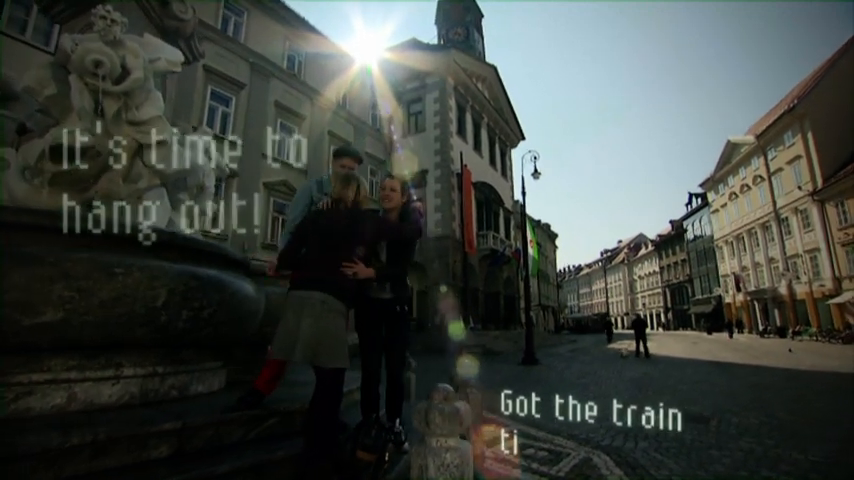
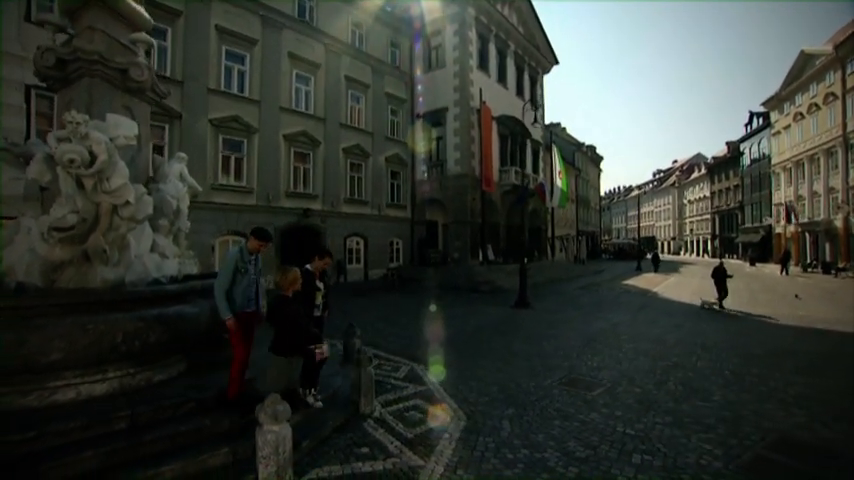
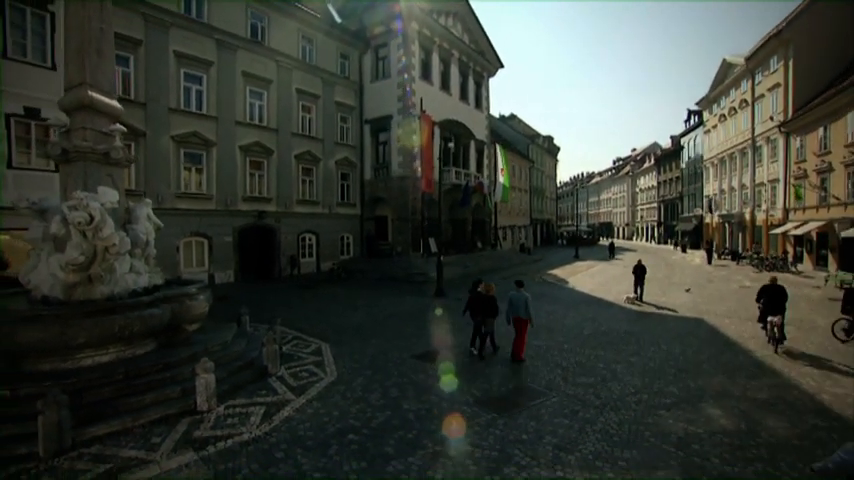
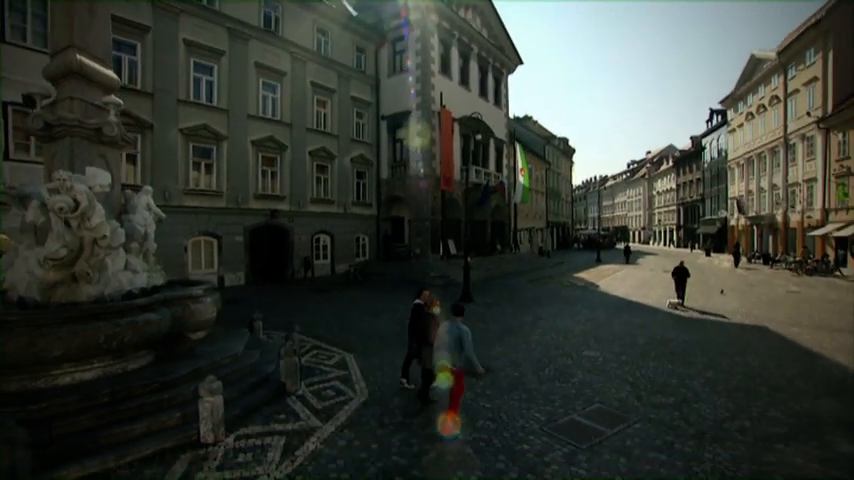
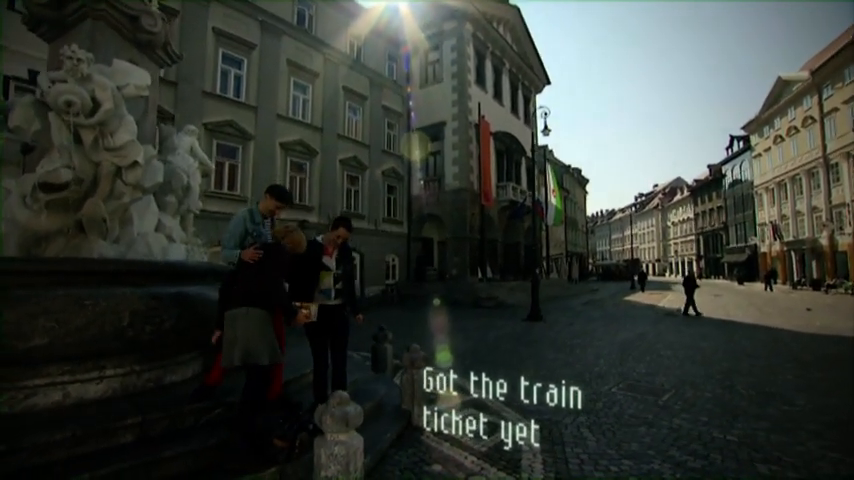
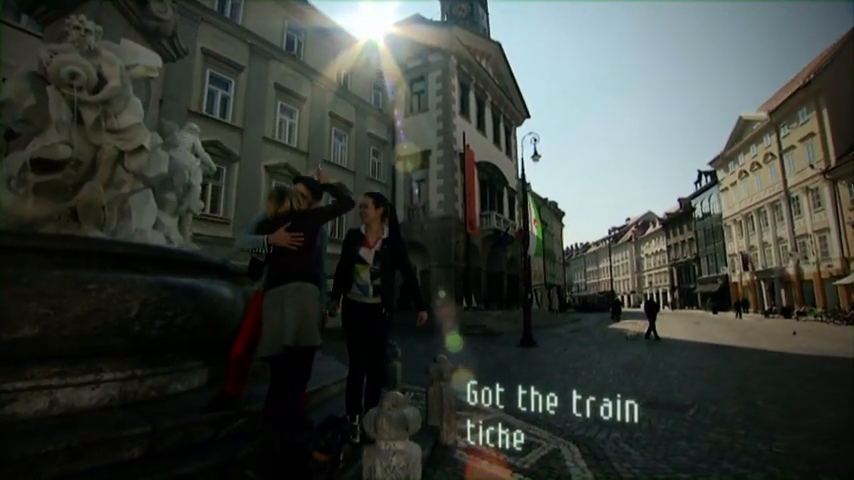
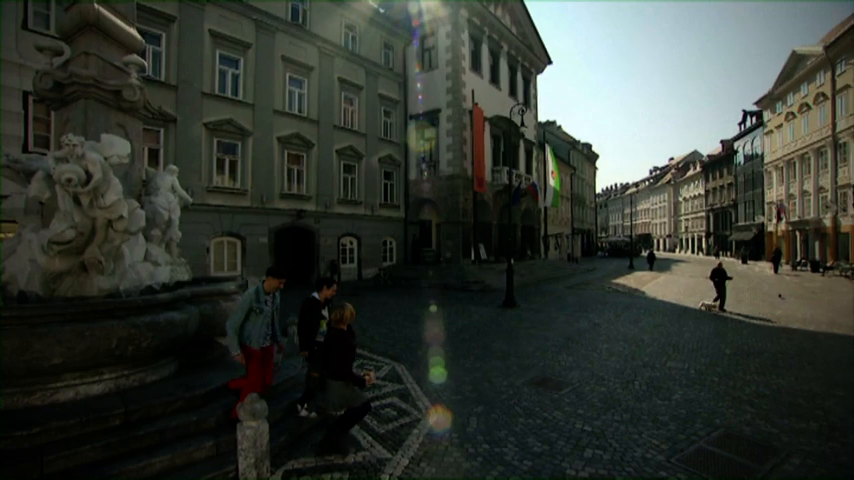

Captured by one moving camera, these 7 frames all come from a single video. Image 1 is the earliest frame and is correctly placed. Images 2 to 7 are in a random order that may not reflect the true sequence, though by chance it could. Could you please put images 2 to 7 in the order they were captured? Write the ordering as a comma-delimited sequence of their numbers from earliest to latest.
6, 5, 2, 7, 4, 3
